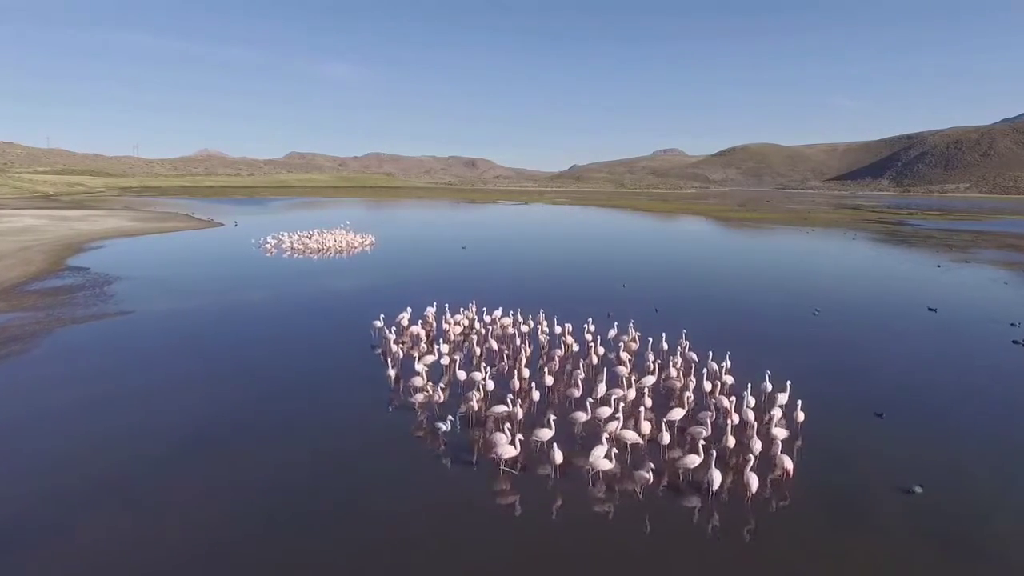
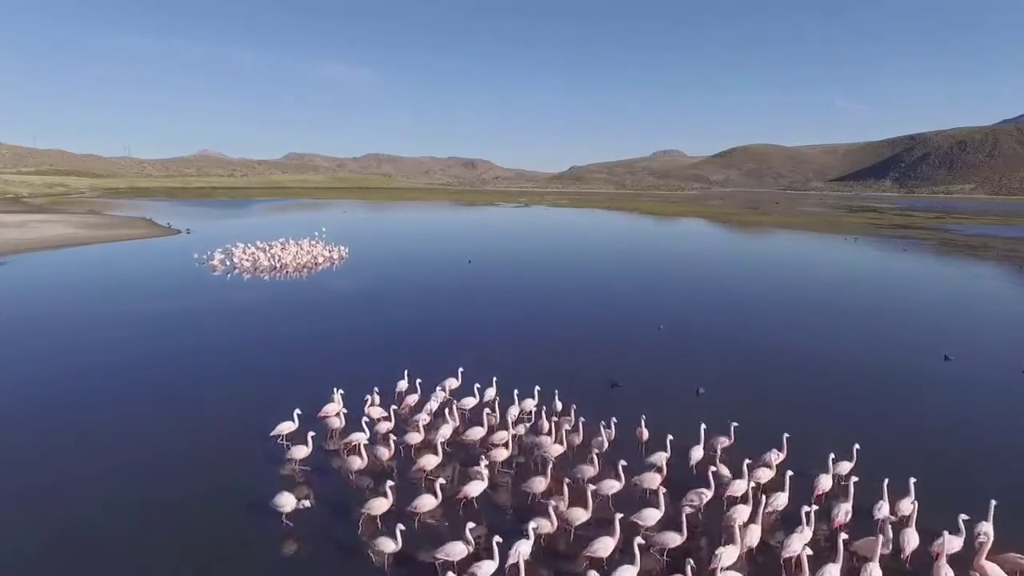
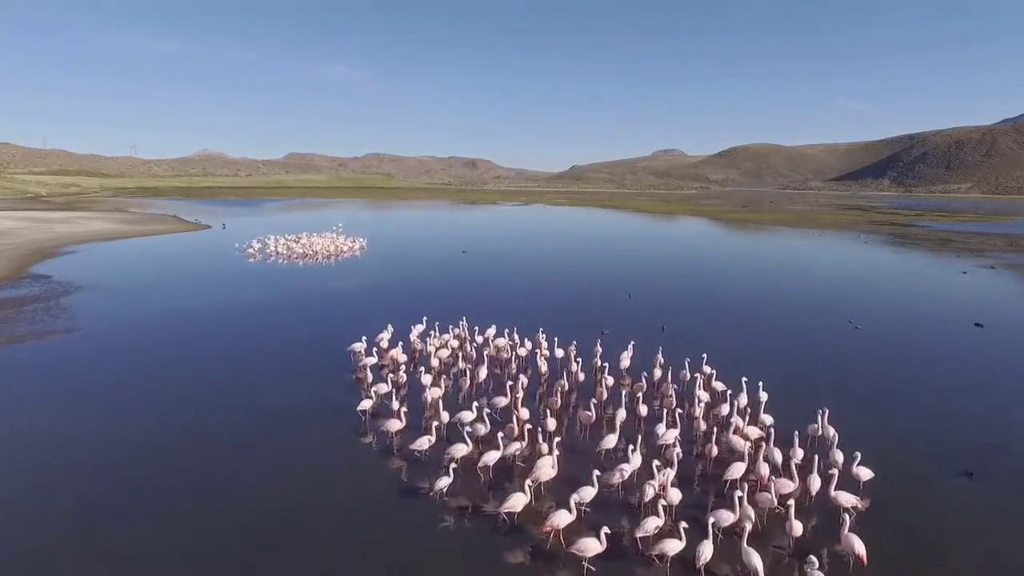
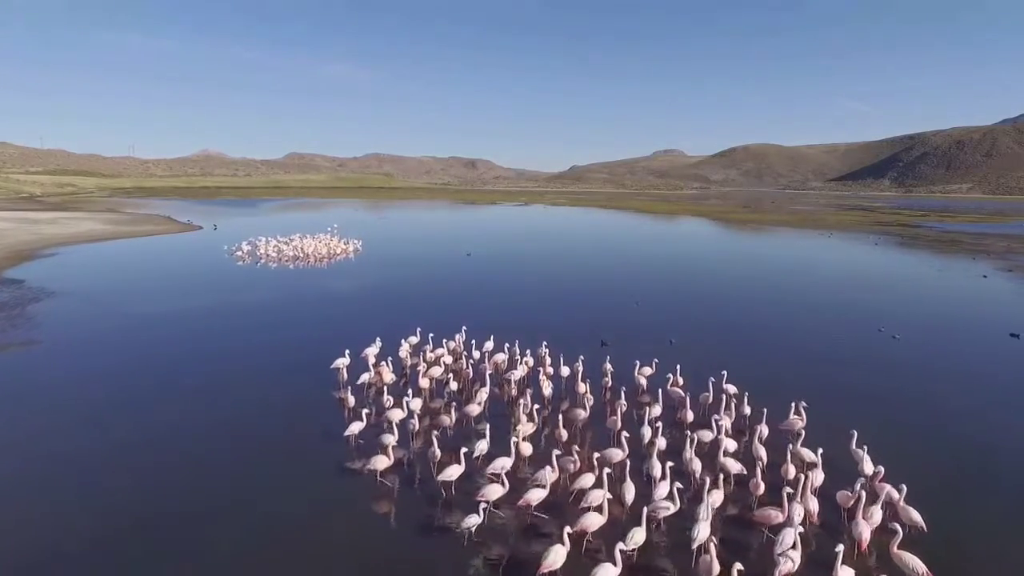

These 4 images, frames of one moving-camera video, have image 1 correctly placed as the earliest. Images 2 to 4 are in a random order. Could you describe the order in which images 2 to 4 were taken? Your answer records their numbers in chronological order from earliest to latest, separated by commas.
3, 4, 2
